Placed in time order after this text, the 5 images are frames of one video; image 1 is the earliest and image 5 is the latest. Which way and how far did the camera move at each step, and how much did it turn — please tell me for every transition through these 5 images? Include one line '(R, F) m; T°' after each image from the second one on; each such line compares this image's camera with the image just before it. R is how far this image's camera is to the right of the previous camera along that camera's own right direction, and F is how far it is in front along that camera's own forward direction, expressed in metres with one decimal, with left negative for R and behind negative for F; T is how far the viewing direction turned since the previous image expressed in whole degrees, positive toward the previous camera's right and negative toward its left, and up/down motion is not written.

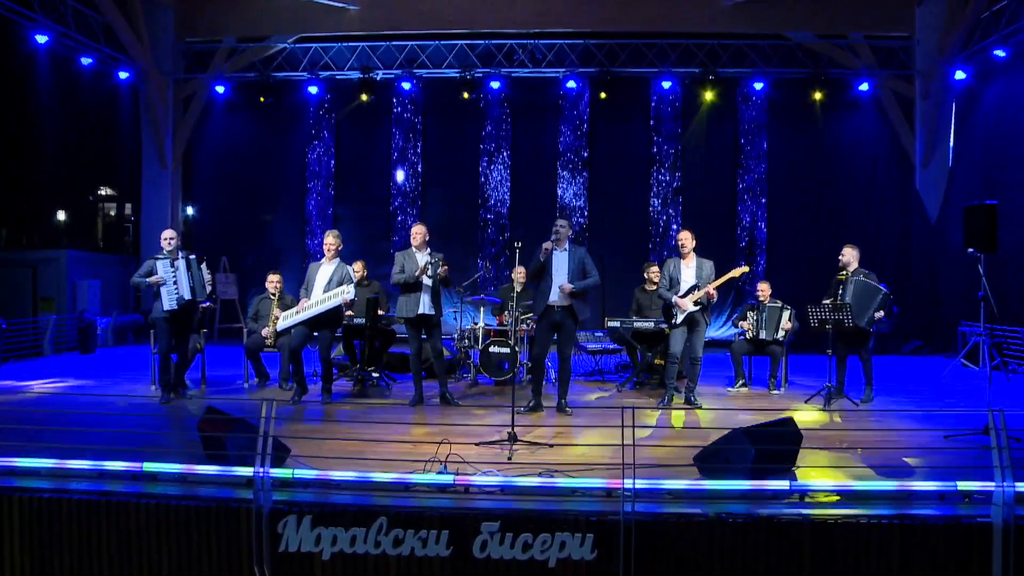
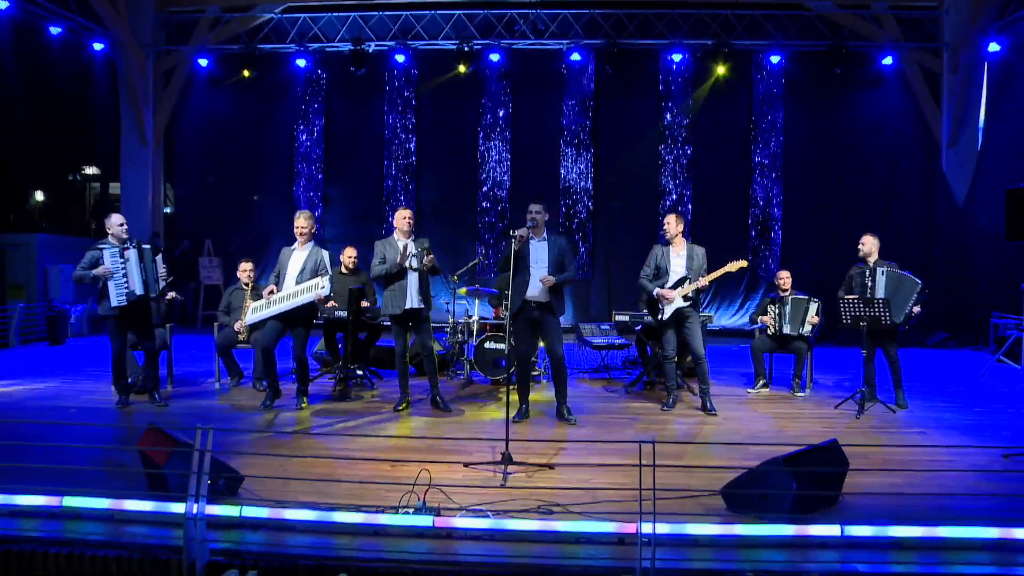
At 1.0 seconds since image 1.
(0.0, +0.7) m; 0°
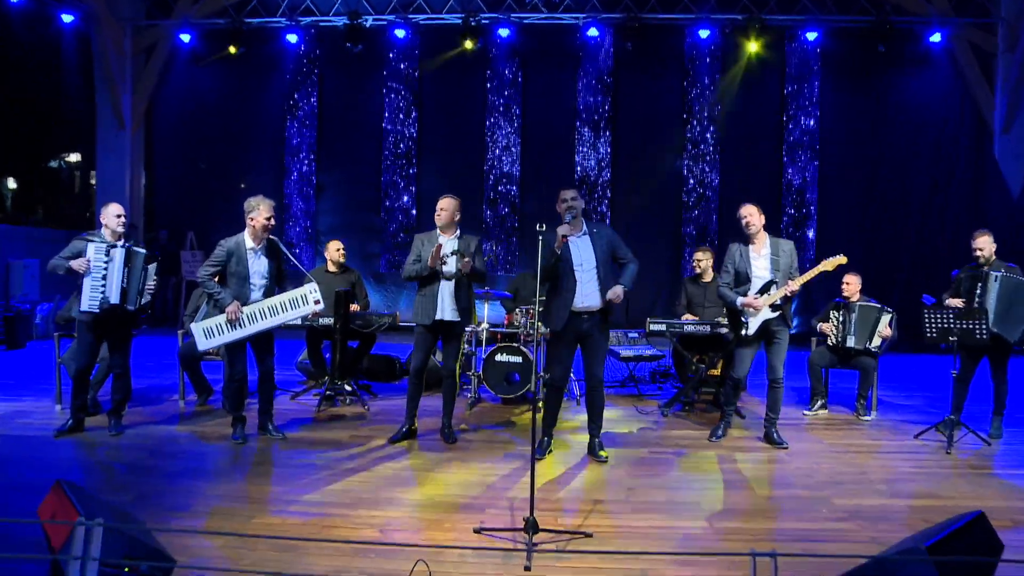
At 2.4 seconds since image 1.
(-0.1, +1.1) m; 0°
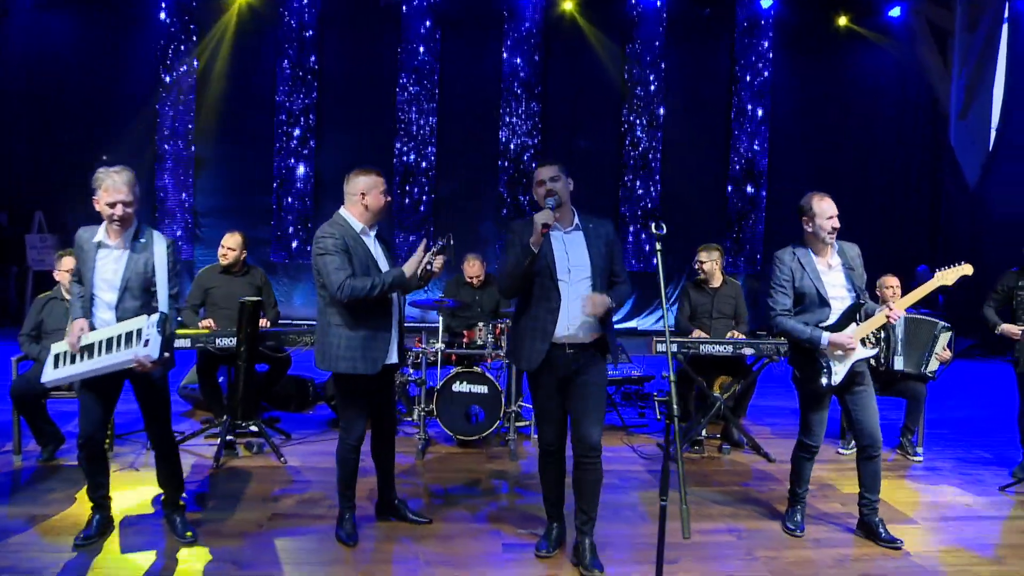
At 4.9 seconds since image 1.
(-0.4, +1.5) m; +8°
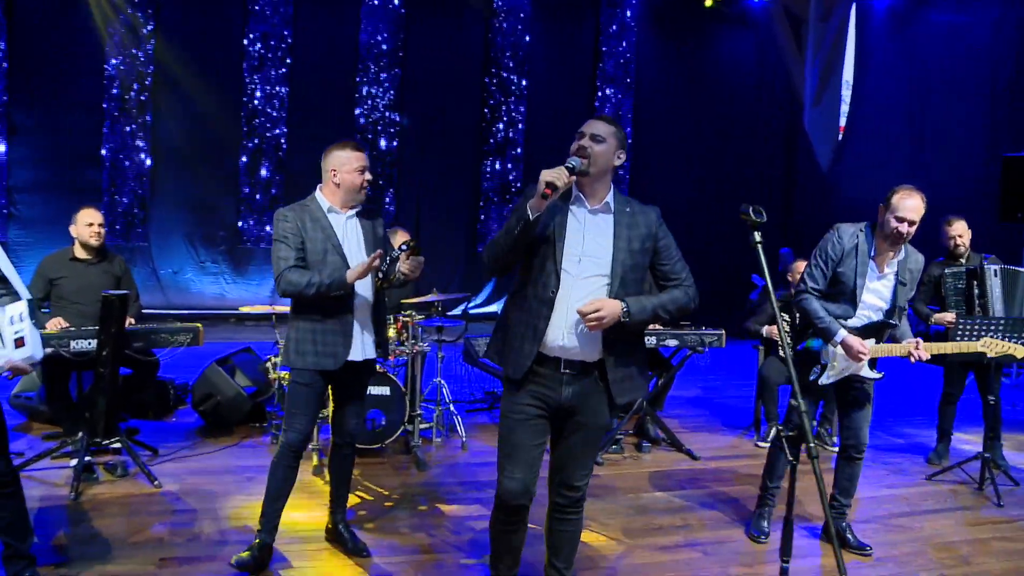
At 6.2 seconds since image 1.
(-0.4, +0.5) m; +10°
